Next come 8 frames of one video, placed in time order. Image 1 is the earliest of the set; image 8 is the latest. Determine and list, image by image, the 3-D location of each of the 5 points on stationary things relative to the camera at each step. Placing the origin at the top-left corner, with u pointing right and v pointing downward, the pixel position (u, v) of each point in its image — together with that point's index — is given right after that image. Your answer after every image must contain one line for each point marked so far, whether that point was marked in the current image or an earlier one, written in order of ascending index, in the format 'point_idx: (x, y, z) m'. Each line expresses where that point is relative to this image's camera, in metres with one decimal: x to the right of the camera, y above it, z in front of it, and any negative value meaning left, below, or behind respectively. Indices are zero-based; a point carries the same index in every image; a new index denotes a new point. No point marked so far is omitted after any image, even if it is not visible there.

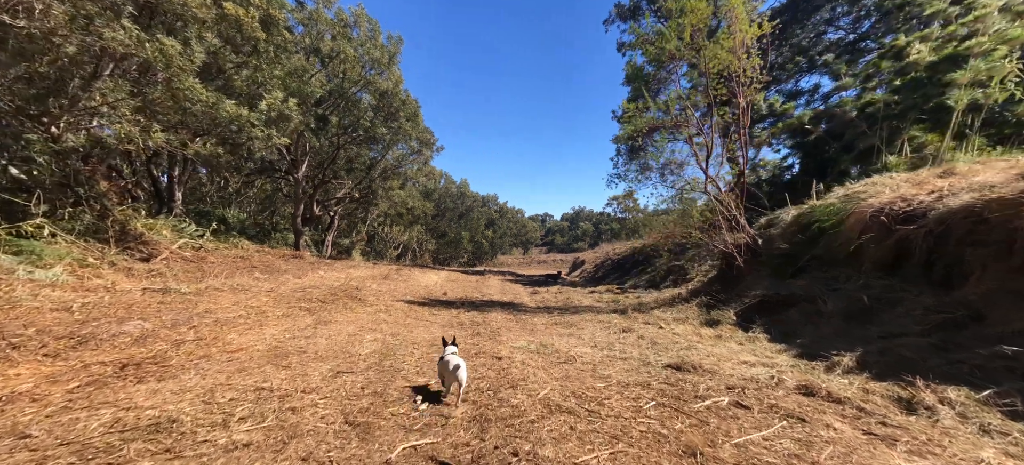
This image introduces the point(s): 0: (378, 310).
0: (-2.6, -1.6, +8.6) m
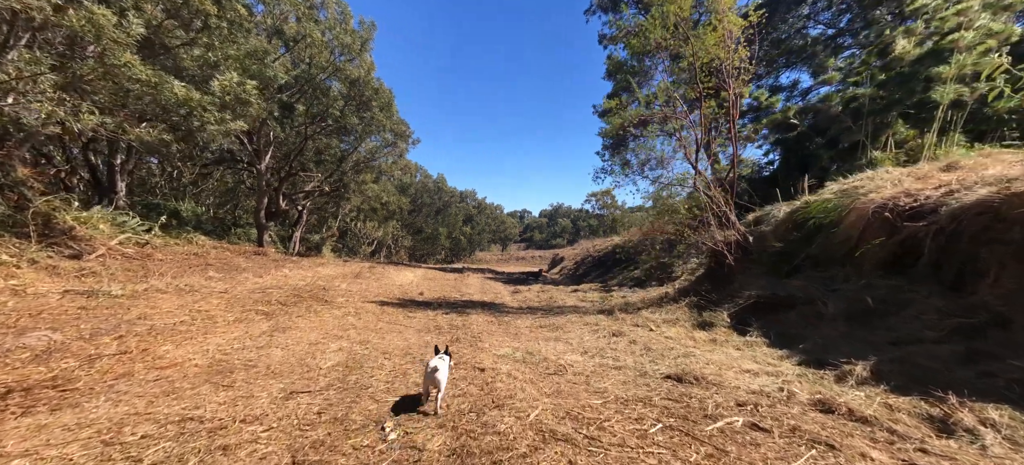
0: (-3.0, -1.5, +7.9) m
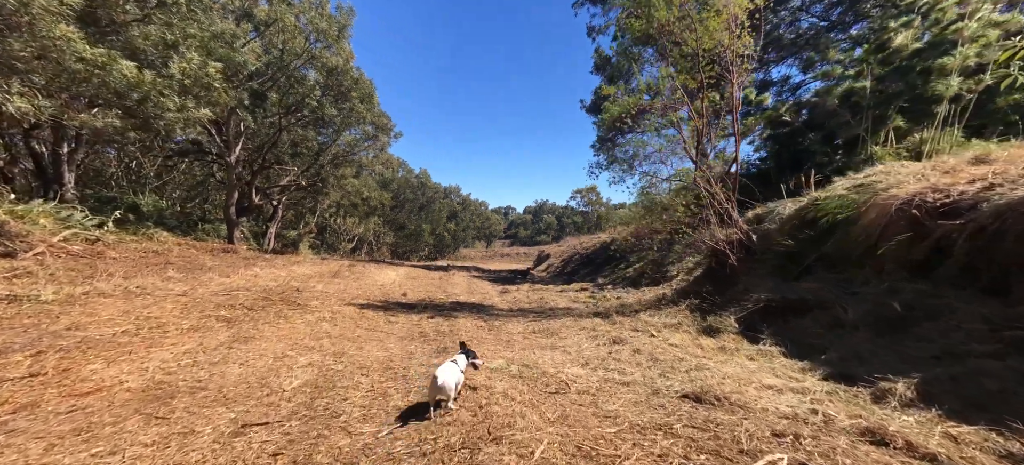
0: (-3.2, -1.5, +7.3) m
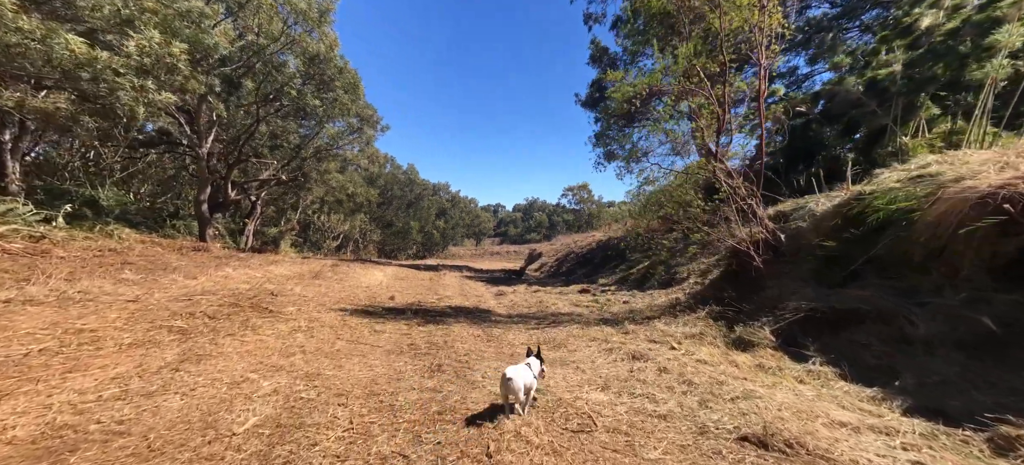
0: (-3.2, -1.4, +6.4) m
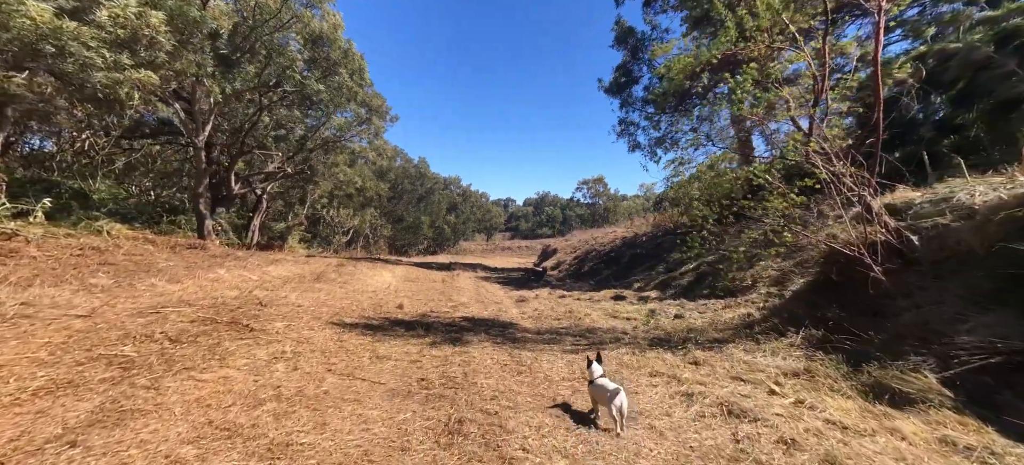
0: (-2.7, -1.4, +5.1) m
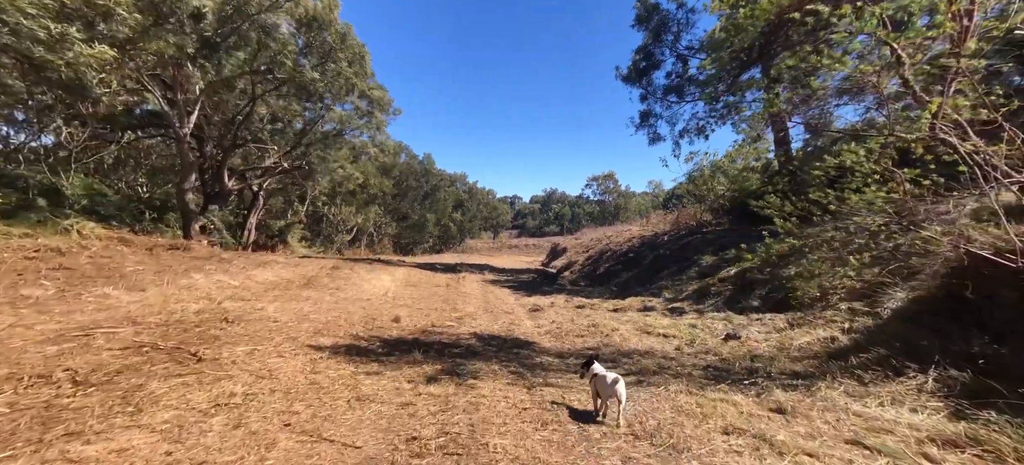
0: (-2.5, -1.5, +3.7) m
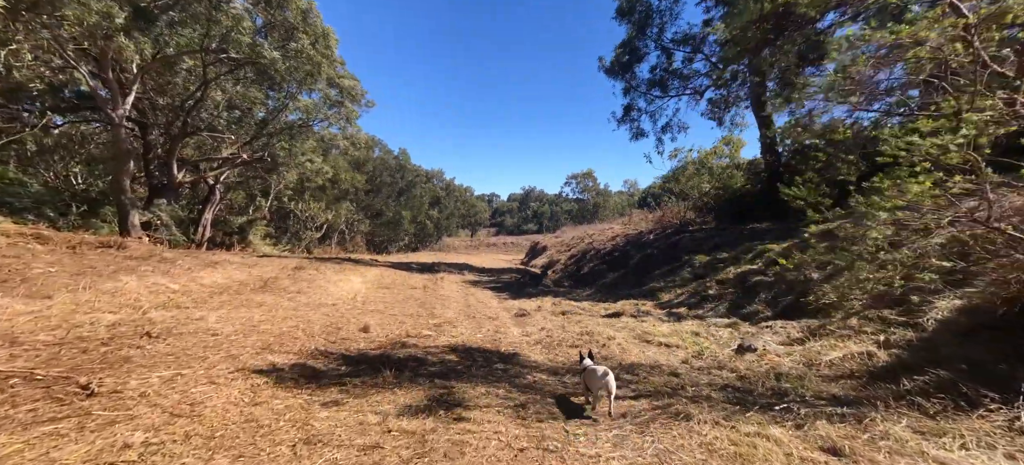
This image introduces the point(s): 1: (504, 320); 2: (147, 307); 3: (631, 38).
0: (-2.6, -1.4, +2.7) m
1: (-0.2, -1.7, +8.9) m
2: (-6.2, -1.1, +7.2) m
3: (+4.7, +7.7, +17.1) m
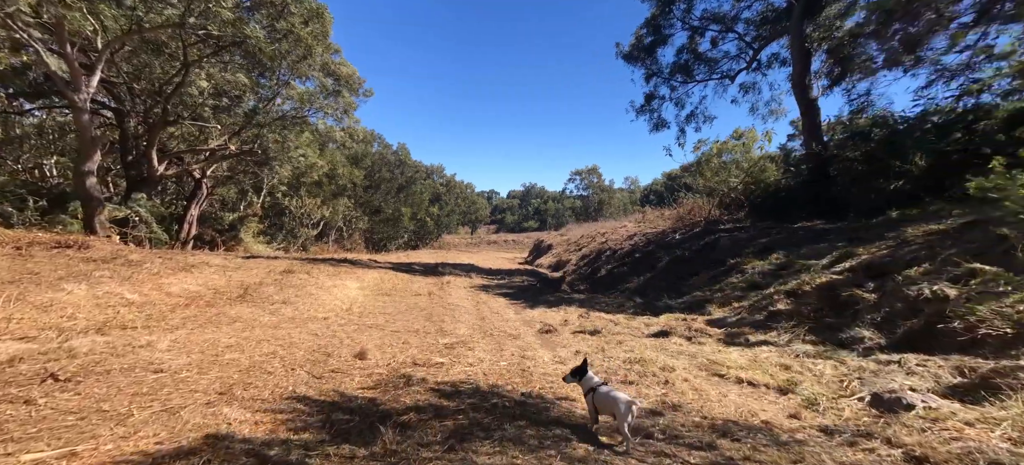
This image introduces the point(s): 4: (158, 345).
0: (-2.1, -1.5, +1.1) m
1: (+0.3, -1.8, +7.3) m
2: (-5.7, -1.1, +5.6) m
3: (+5.2, +7.7, +15.4) m
4: (-4.3, -1.2, +5.1) m
